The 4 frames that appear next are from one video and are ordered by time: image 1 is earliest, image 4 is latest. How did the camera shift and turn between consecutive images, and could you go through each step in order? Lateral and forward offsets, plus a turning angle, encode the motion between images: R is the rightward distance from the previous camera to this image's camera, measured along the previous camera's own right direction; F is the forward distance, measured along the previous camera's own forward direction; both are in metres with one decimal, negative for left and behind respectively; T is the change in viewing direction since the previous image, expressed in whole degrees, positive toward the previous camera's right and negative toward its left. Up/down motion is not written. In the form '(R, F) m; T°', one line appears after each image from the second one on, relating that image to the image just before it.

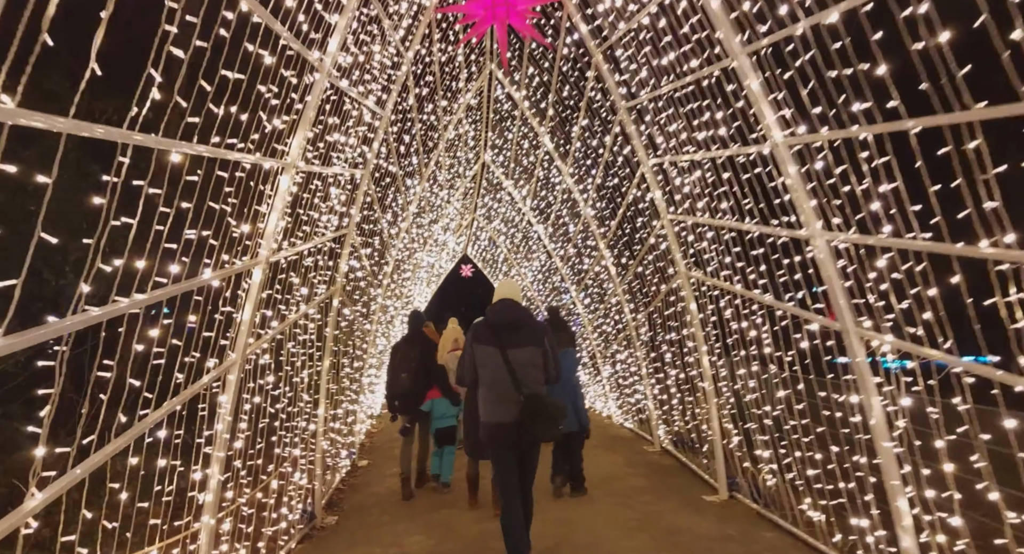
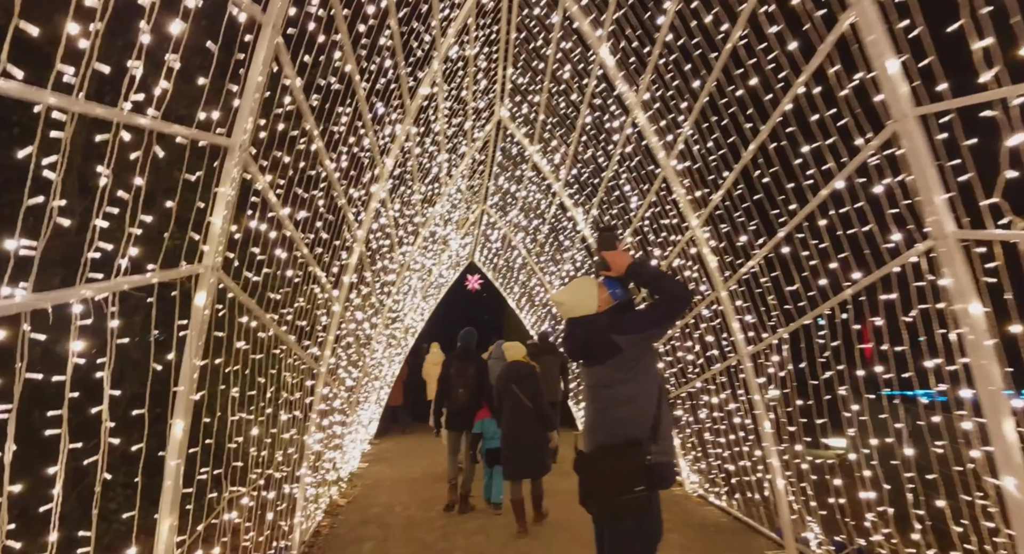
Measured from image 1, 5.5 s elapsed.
(-0.3, +2.8) m; -1°
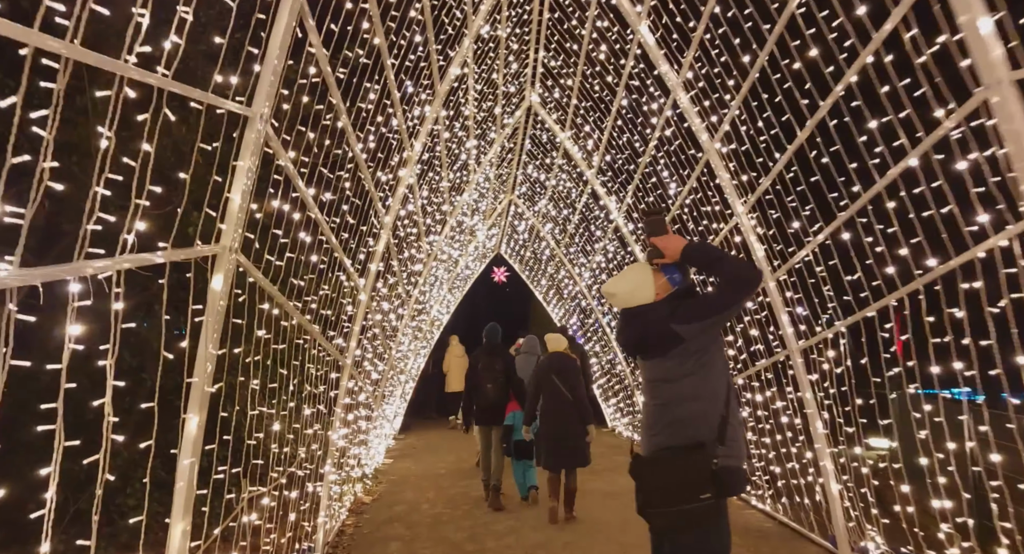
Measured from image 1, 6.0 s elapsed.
(-0.1, +0.3) m; -3°
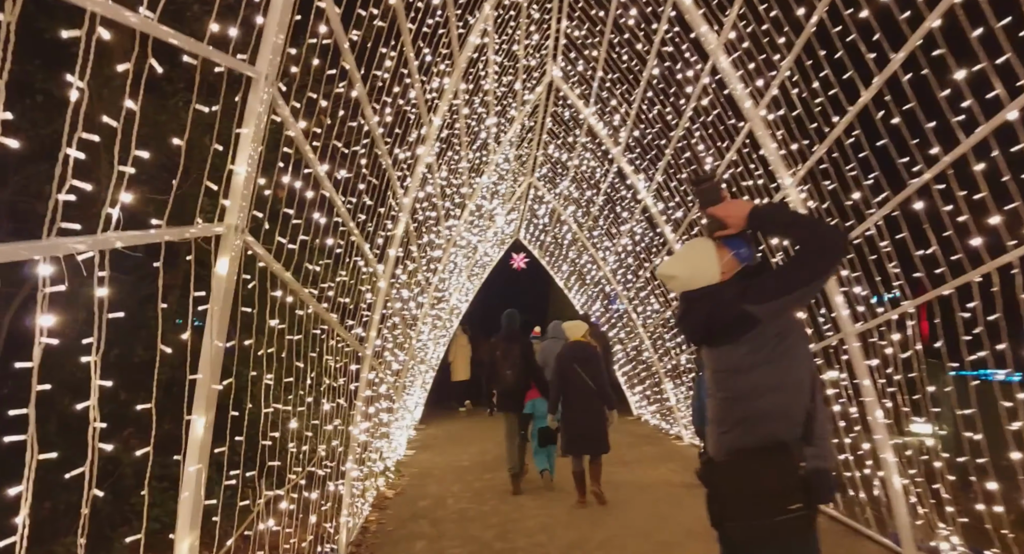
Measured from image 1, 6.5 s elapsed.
(-0.1, +0.3) m; -2°
